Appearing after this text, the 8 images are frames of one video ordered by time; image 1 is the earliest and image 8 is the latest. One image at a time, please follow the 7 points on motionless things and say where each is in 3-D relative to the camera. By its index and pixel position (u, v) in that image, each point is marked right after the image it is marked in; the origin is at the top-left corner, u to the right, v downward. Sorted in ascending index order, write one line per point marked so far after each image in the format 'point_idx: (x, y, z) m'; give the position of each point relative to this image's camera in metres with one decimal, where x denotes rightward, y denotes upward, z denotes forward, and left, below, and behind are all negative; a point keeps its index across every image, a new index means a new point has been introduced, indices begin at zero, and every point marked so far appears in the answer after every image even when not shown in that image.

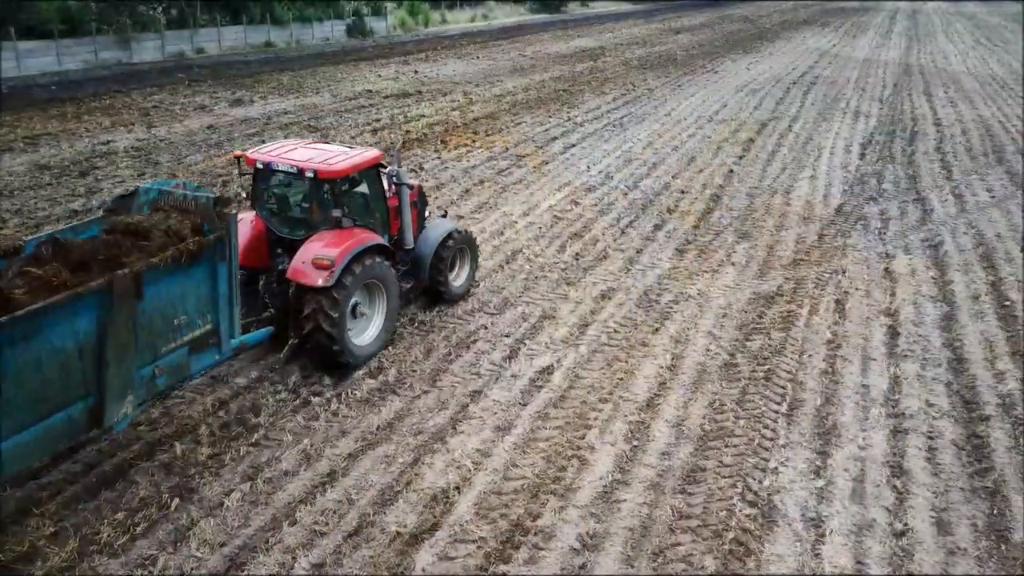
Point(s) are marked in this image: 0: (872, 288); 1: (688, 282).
0: (+3.2, 0.0, +7.7) m
1: (+1.6, +0.1, +7.8) m
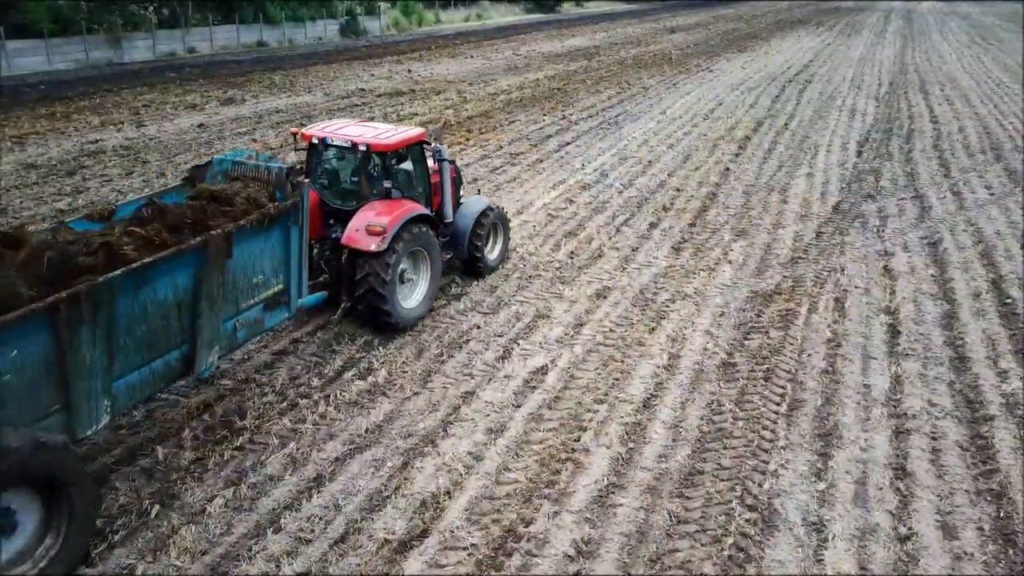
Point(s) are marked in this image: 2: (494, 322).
0: (+3.2, 0.0, +7.5) m
1: (+1.6, +0.1, +7.7) m
2: (-0.1, -0.3, +6.7) m
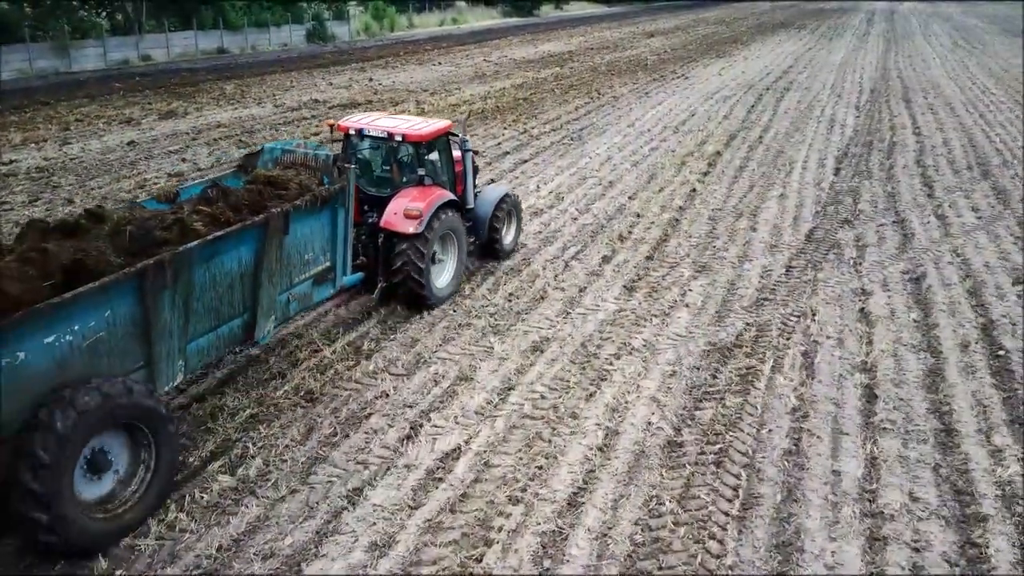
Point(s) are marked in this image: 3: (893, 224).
0: (+2.6, -0.4, +6.6) m
1: (+1.0, -0.3, +6.7) m
2: (-0.7, -0.7, +5.8) m
3: (+4.3, +0.7, +9.6) m
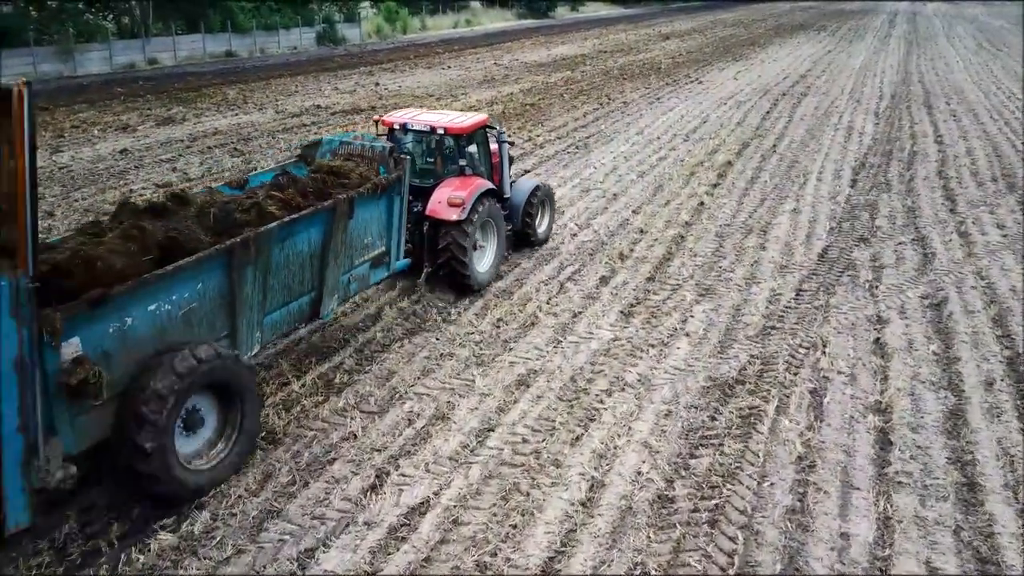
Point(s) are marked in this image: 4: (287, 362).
0: (+2.5, -0.6, +6.1) m
1: (+0.9, -0.5, +6.2) m
2: (-0.8, -0.9, +5.3) m
3: (+4.2, +0.5, +9.0) m
4: (-1.6, -0.5, +6.1) m
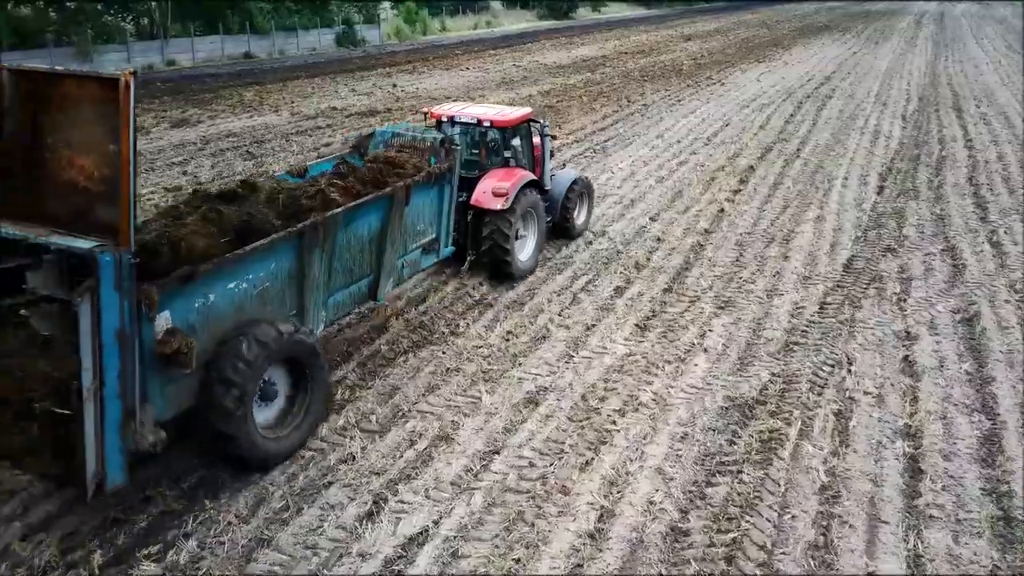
0: (+2.5, -0.7, +5.8) m
1: (+0.9, -0.6, +6.0) m
2: (-0.8, -1.0, +5.1) m
3: (+4.4, +0.4, +8.7) m
4: (-1.6, -0.6, +5.9) m
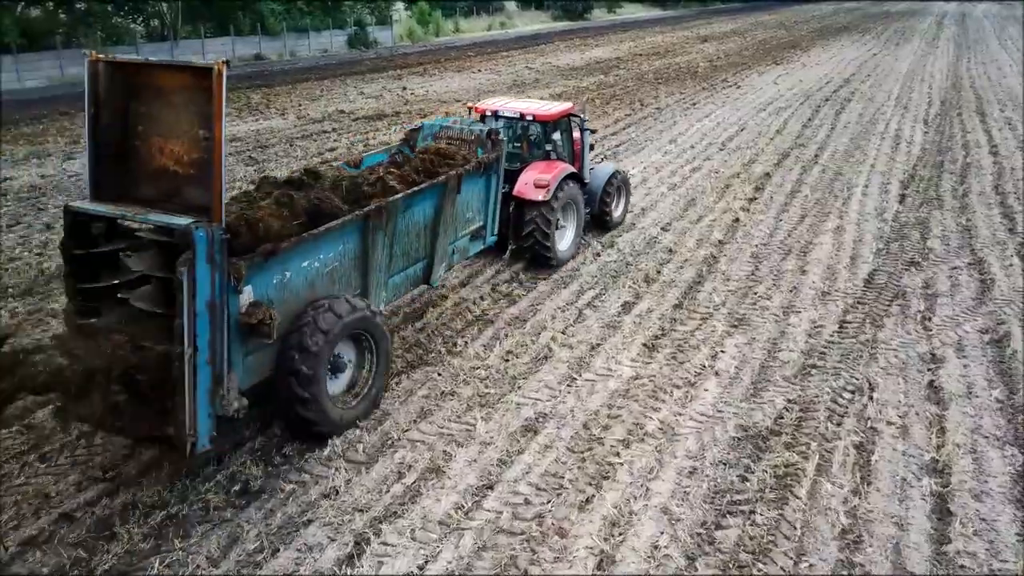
0: (+2.5, -0.8, +5.4) m
1: (+0.9, -0.8, +5.6) m
2: (-0.8, -1.1, +4.8) m
3: (+4.4, +0.2, +8.3) m
4: (-1.6, -0.7, +5.6) m
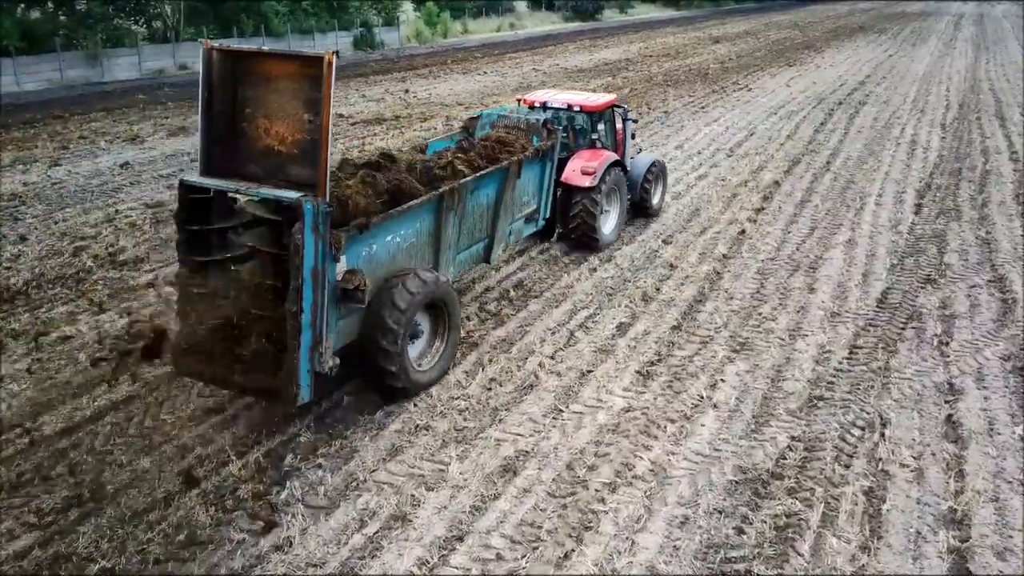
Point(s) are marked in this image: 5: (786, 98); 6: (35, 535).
0: (+2.4, -1.0, +4.9) m
1: (+0.8, -0.9, +5.1) m
2: (-1.0, -1.2, +4.3) m
3: (+4.3, 0.0, +7.7) m
4: (-1.7, -0.9, +5.2) m
5: (+6.0, +4.2, +18.7) m
6: (-2.4, -1.2, +4.3) m
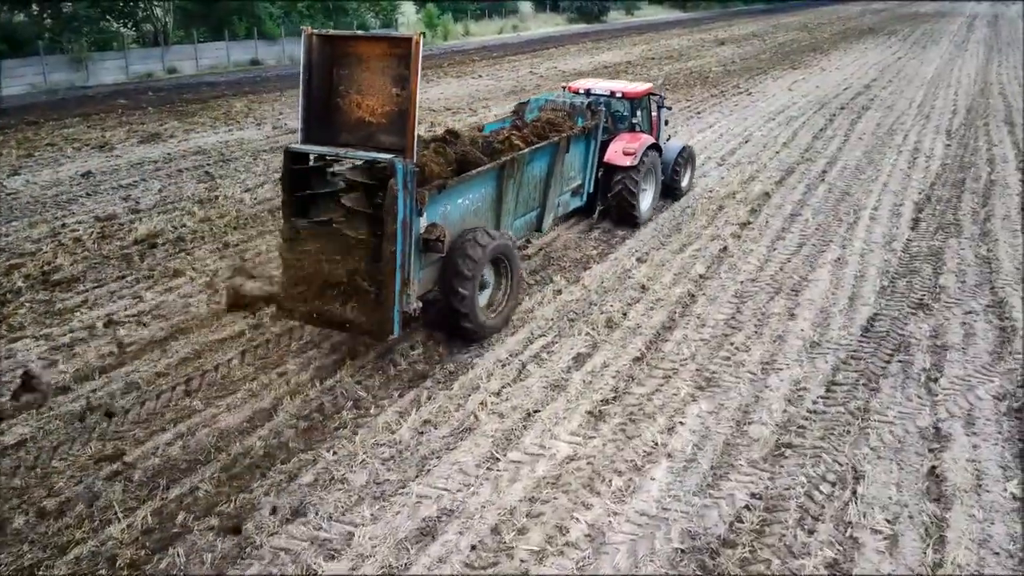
0: (+2.0, -1.2, +4.3) m
1: (+0.4, -1.1, +4.6) m
2: (-1.4, -1.4, +3.8) m
3: (+4.0, -0.2, +7.1) m
4: (-2.1, -1.1, +4.6) m
5: (+5.8, +3.9, +18.0) m
6: (-2.8, -1.4, +3.8) m
